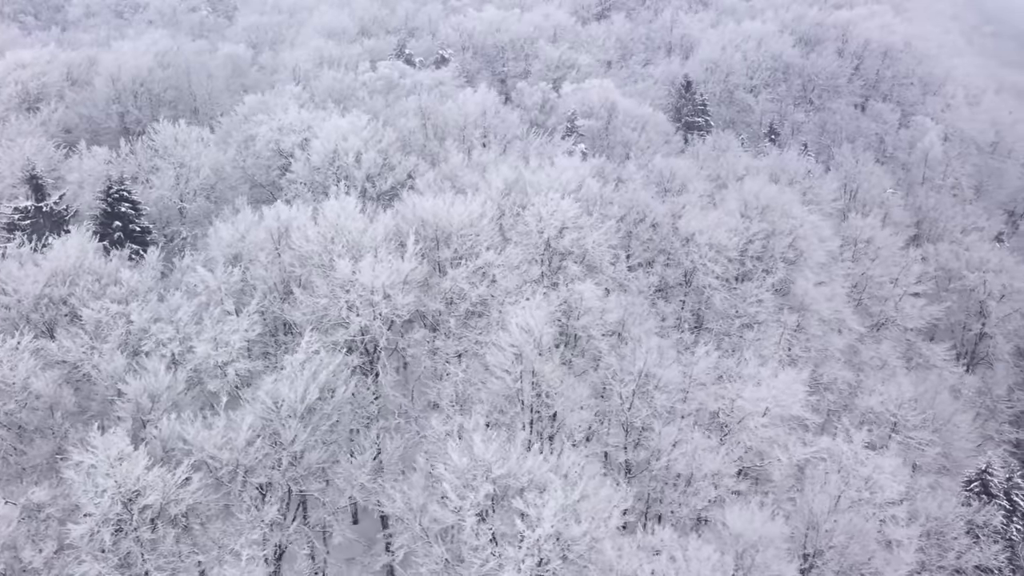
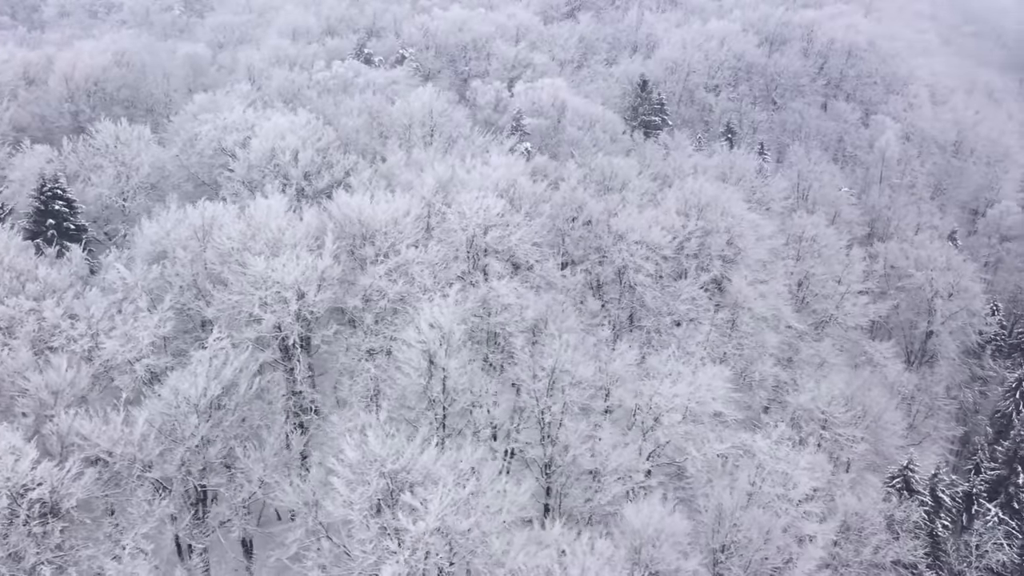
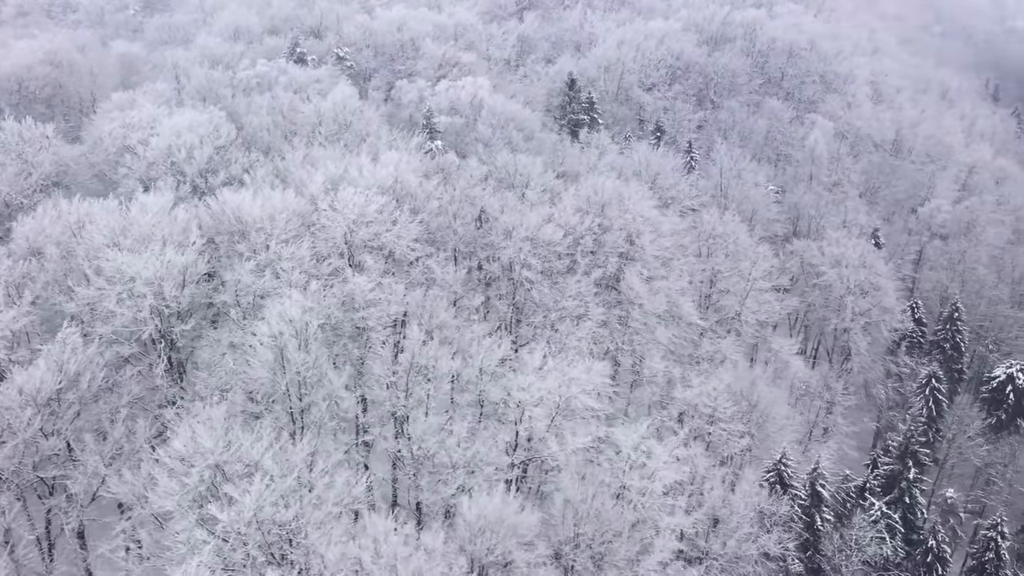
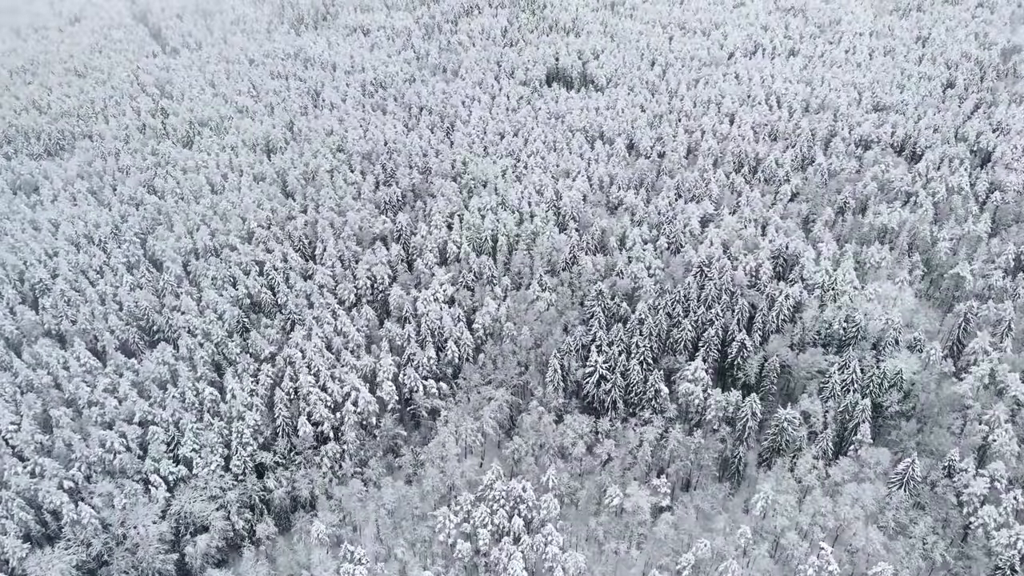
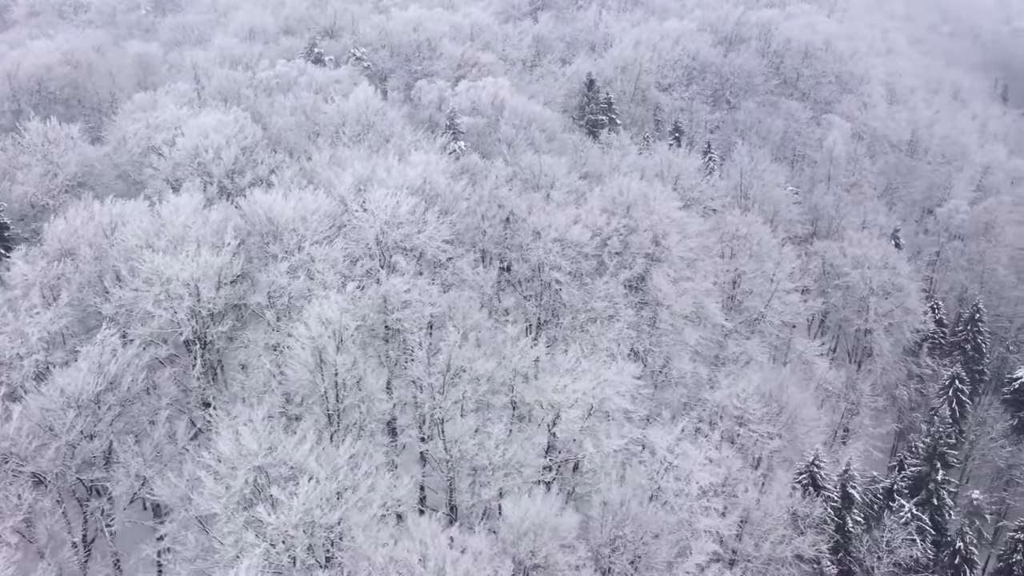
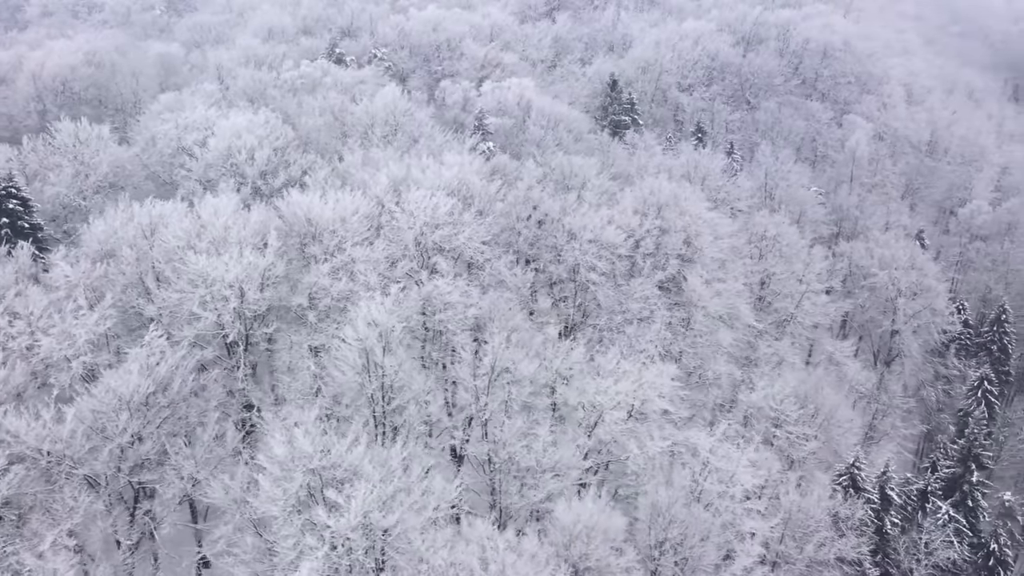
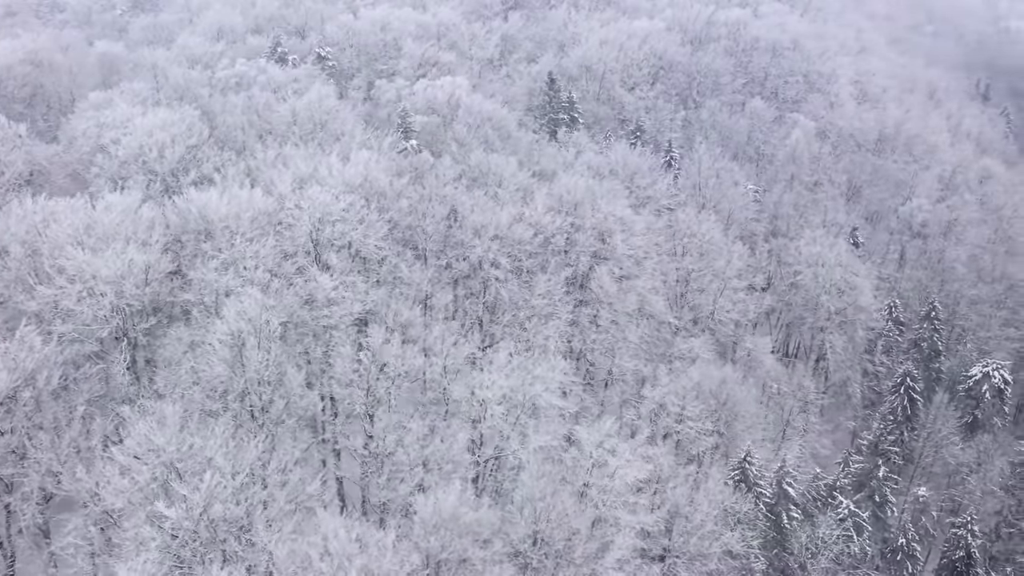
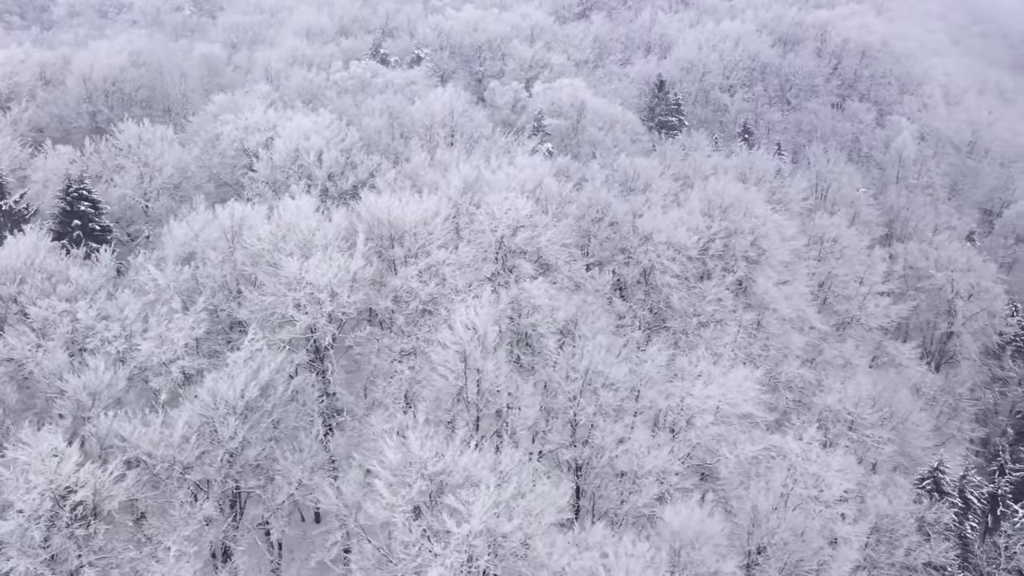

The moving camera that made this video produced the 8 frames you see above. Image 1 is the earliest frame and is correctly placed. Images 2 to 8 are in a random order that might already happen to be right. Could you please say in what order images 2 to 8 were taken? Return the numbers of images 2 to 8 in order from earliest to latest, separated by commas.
8, 2, 6, 5, 3, 7, 4
